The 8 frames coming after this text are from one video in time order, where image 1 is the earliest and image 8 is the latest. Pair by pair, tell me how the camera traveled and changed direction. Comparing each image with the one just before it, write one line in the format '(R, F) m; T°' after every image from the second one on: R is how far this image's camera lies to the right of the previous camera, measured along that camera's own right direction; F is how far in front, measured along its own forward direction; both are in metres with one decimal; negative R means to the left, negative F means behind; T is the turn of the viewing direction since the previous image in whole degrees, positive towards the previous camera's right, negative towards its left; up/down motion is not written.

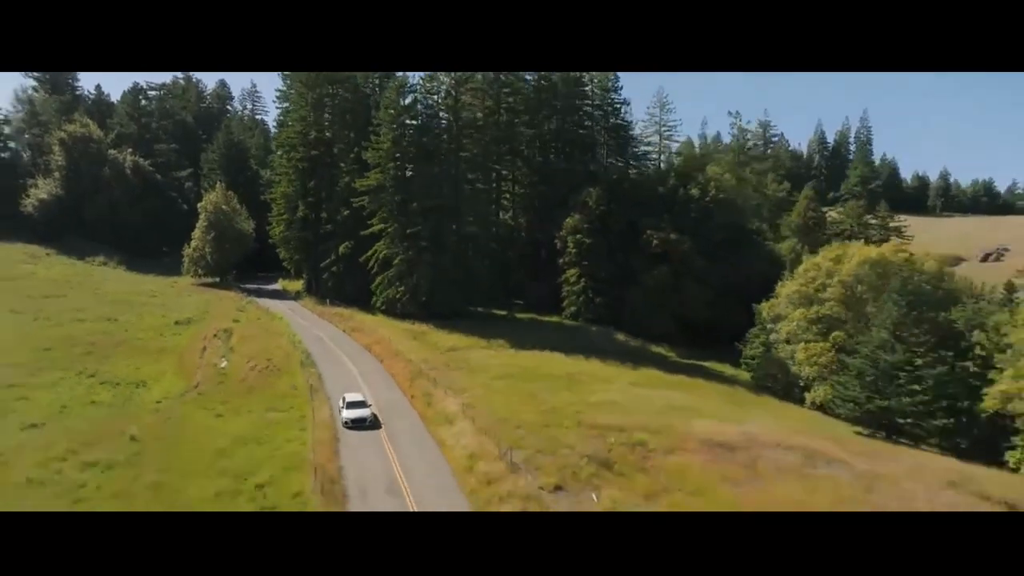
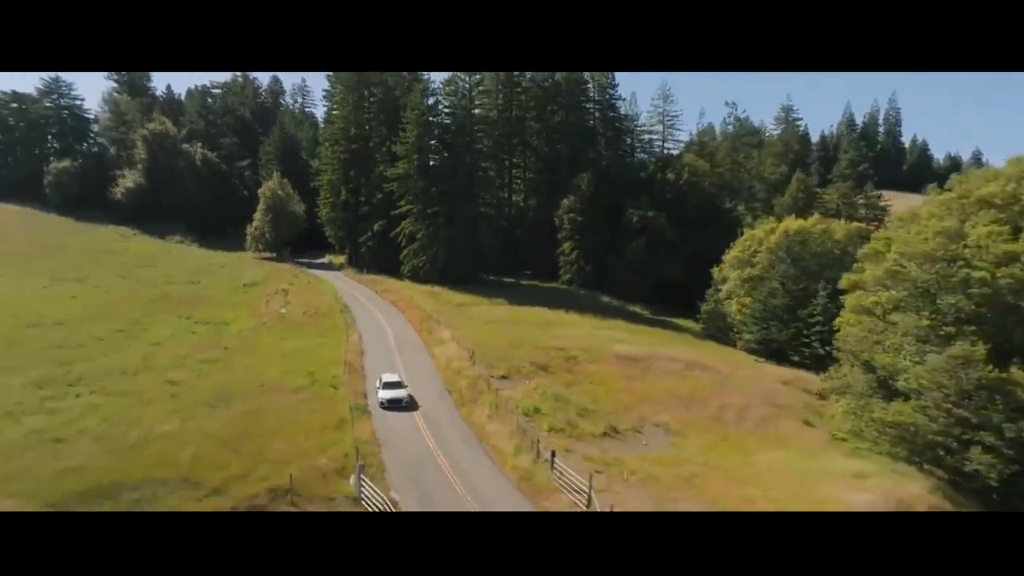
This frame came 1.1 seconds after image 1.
(+1.8, -5.0) m; -4°
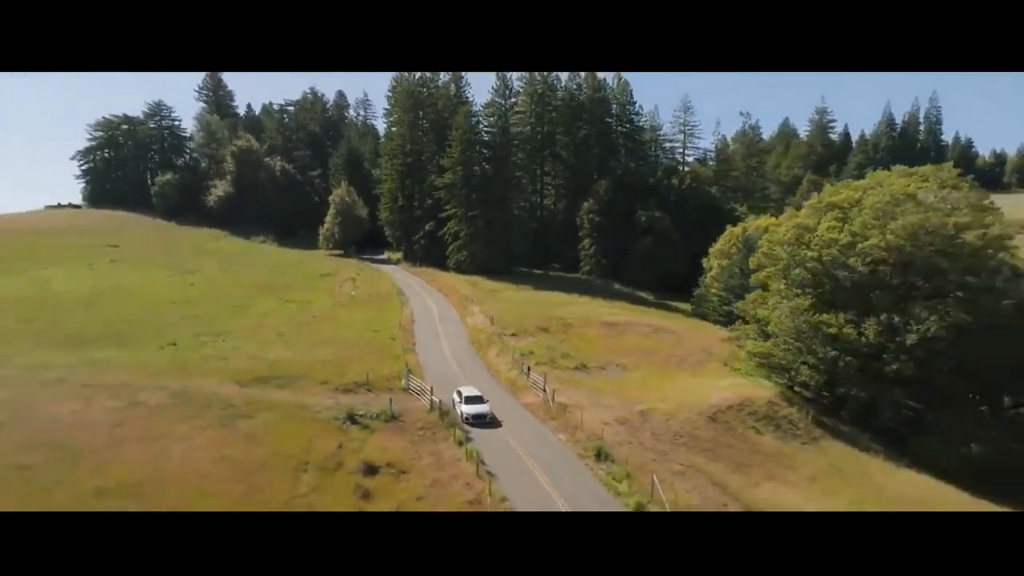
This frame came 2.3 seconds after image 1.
(+1.4, -5.6) m; -5°
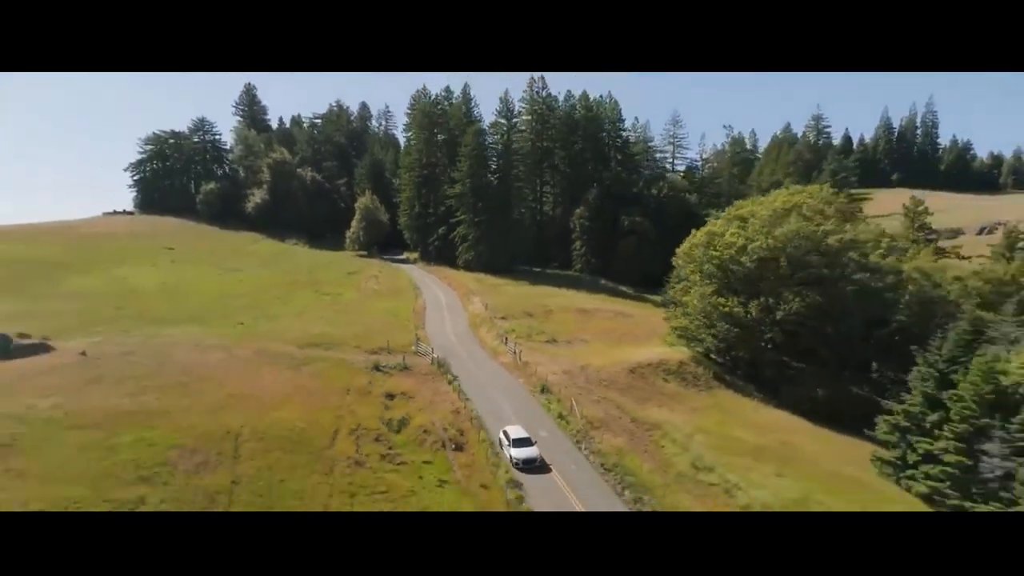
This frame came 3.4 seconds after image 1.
(+1.1, -5.4) m; -2°
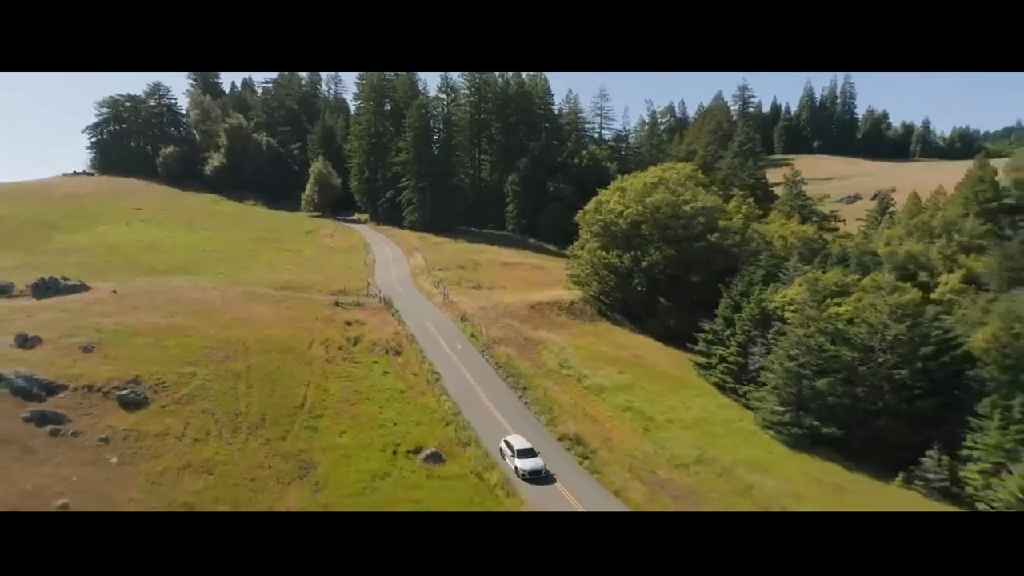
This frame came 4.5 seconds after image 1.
(+0.8, -5.7) m; +4°
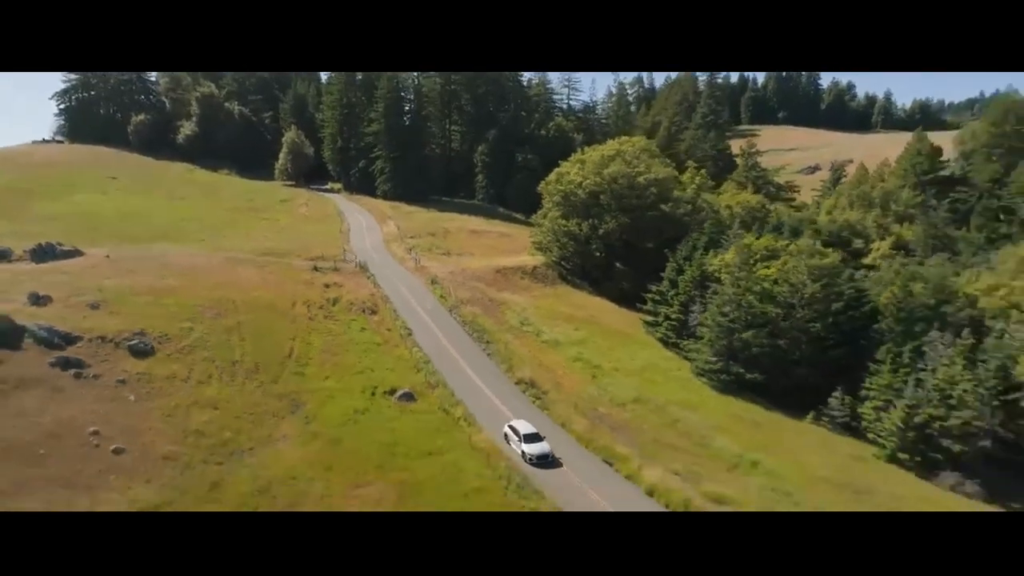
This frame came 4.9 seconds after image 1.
(+0.2, -2.0) m; +2°
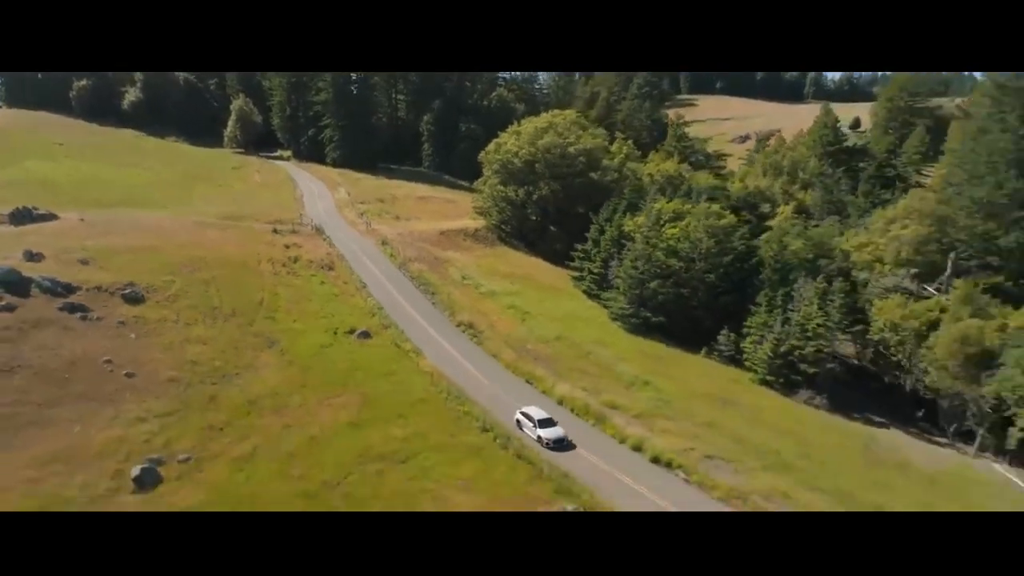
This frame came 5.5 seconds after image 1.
(+0.2, -2.9) m; +4°
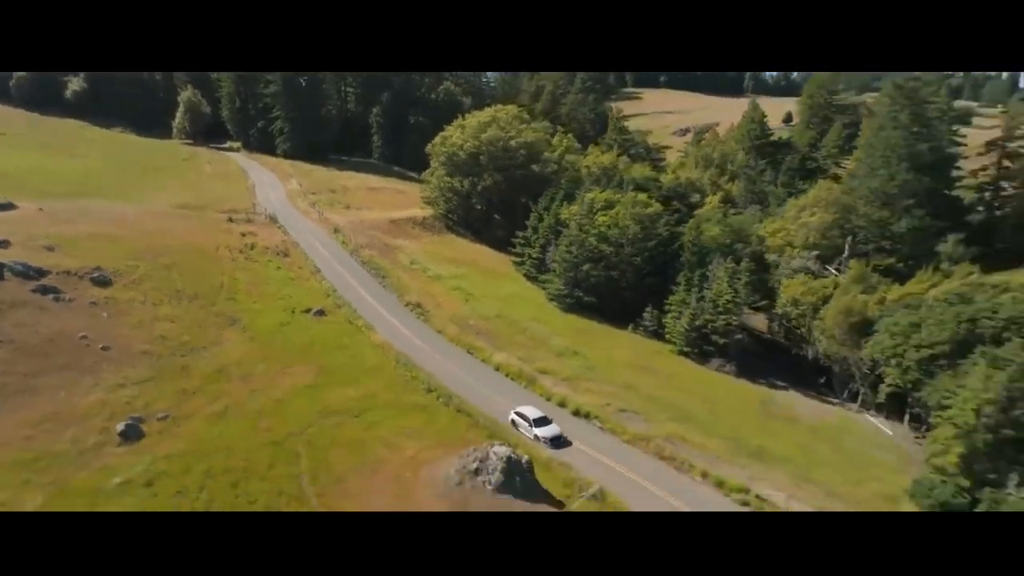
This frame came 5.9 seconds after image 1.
(+0.3, -1.9) m; +4°
